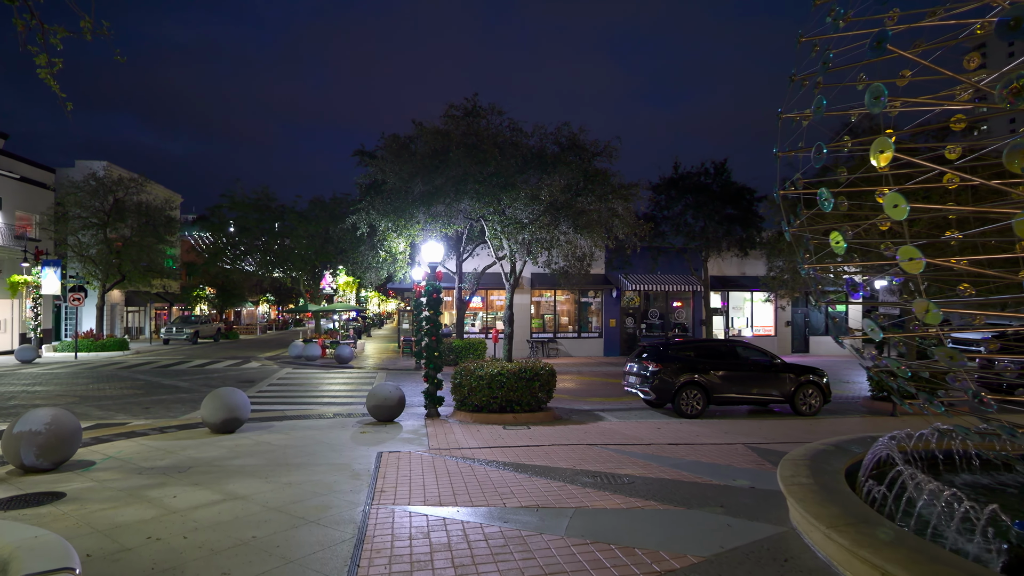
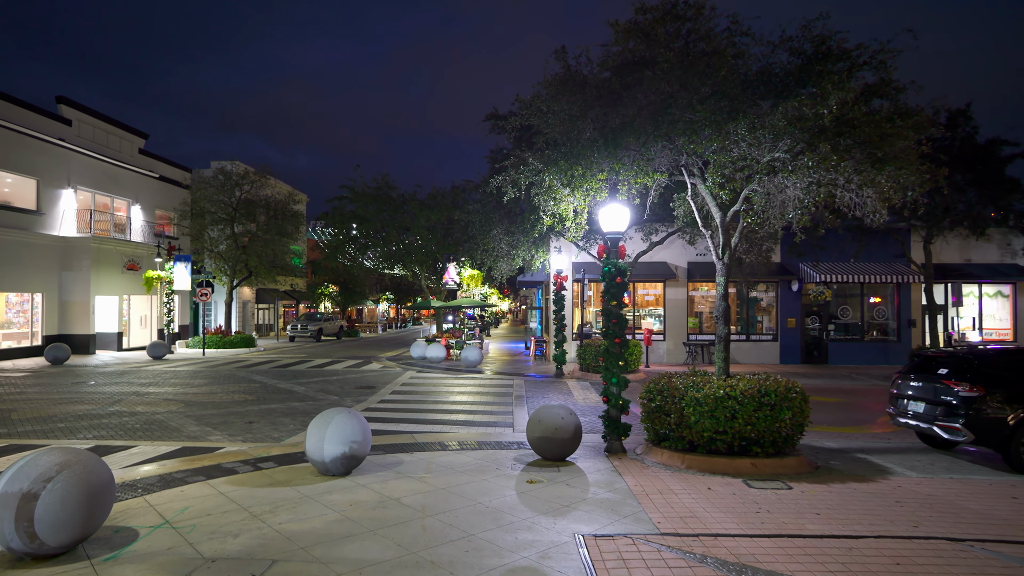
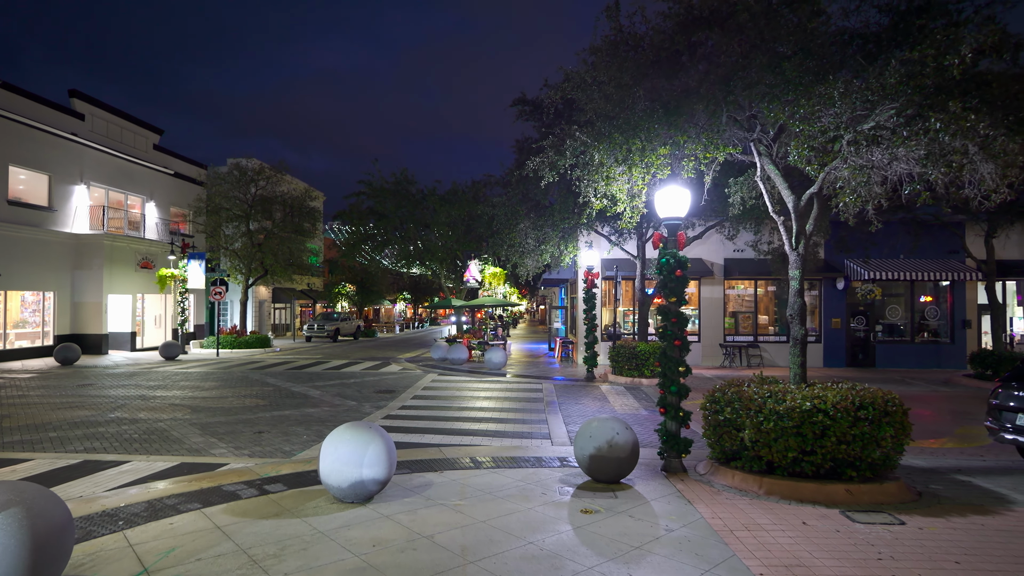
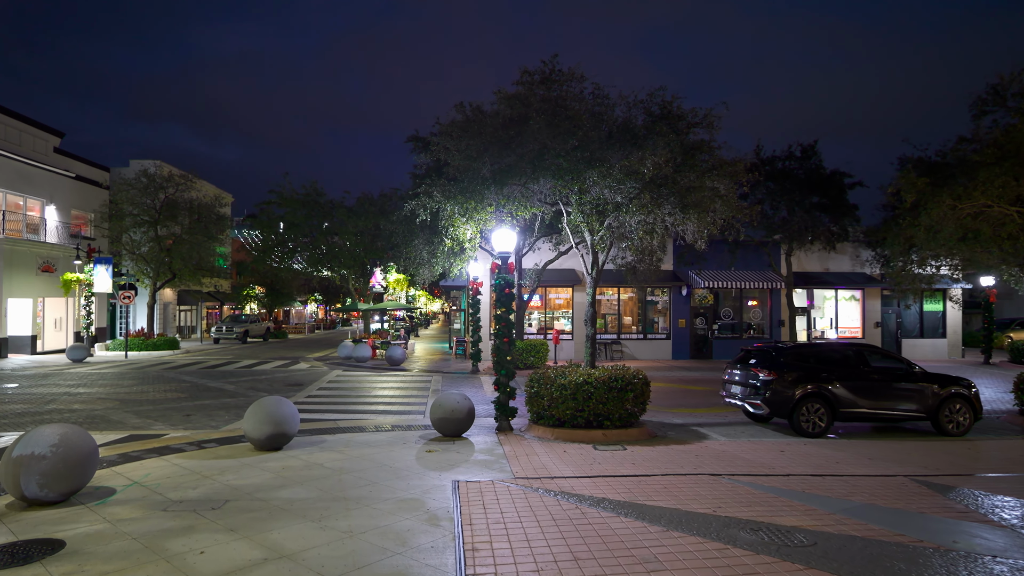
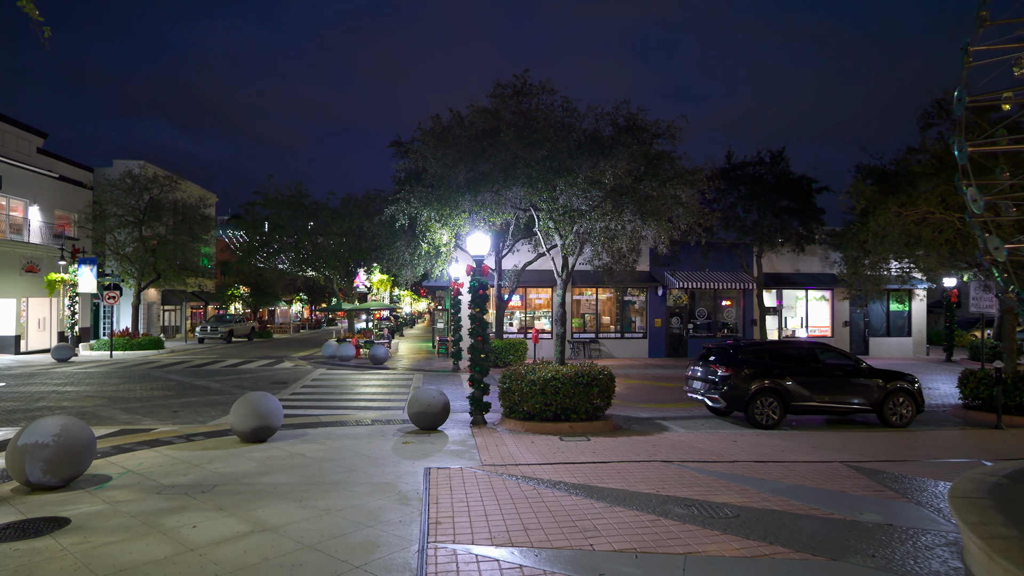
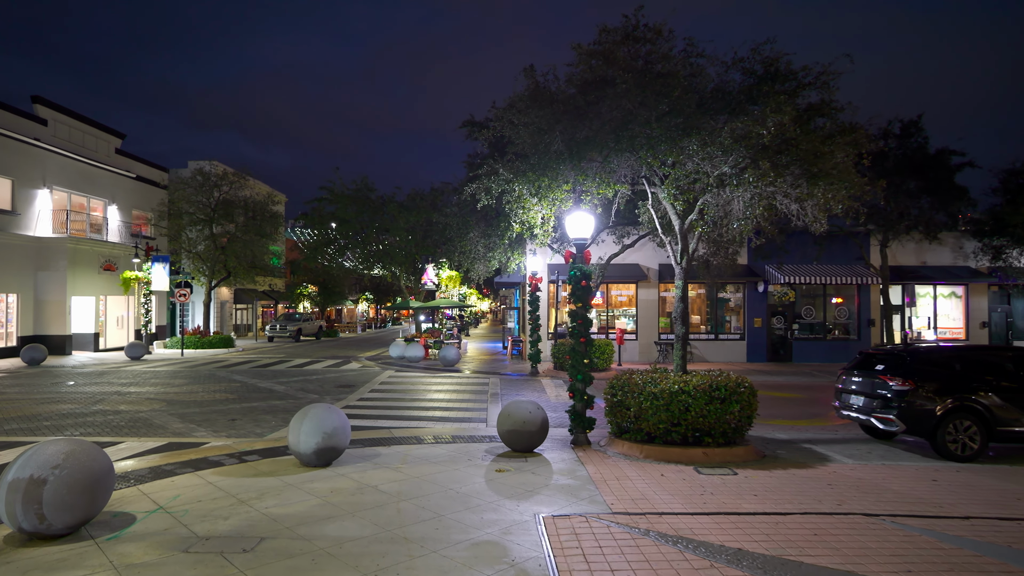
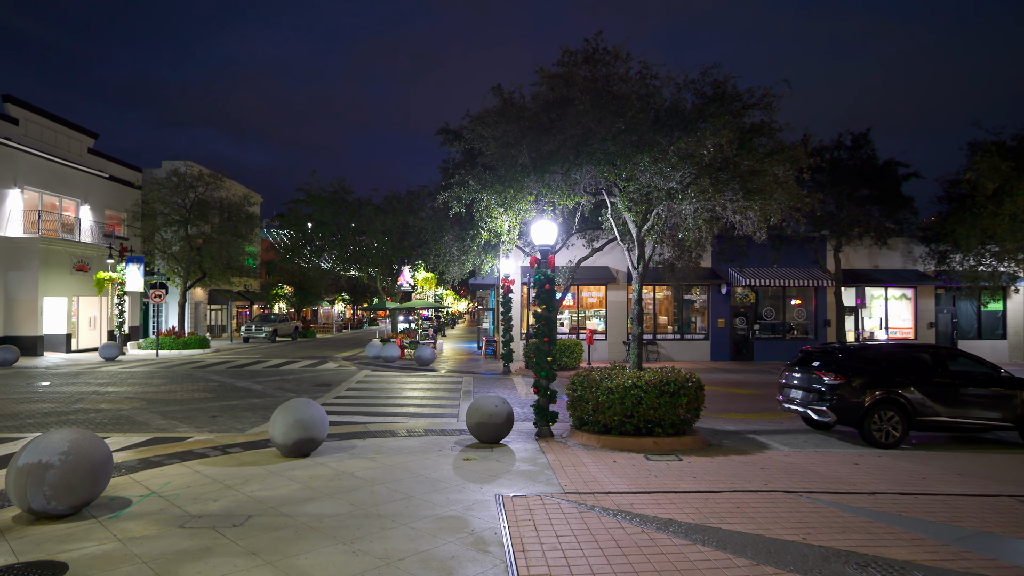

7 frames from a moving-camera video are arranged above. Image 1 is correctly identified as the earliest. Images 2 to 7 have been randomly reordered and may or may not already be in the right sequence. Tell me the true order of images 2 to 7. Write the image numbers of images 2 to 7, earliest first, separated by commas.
5, 4, 7, 6, 2, 3
